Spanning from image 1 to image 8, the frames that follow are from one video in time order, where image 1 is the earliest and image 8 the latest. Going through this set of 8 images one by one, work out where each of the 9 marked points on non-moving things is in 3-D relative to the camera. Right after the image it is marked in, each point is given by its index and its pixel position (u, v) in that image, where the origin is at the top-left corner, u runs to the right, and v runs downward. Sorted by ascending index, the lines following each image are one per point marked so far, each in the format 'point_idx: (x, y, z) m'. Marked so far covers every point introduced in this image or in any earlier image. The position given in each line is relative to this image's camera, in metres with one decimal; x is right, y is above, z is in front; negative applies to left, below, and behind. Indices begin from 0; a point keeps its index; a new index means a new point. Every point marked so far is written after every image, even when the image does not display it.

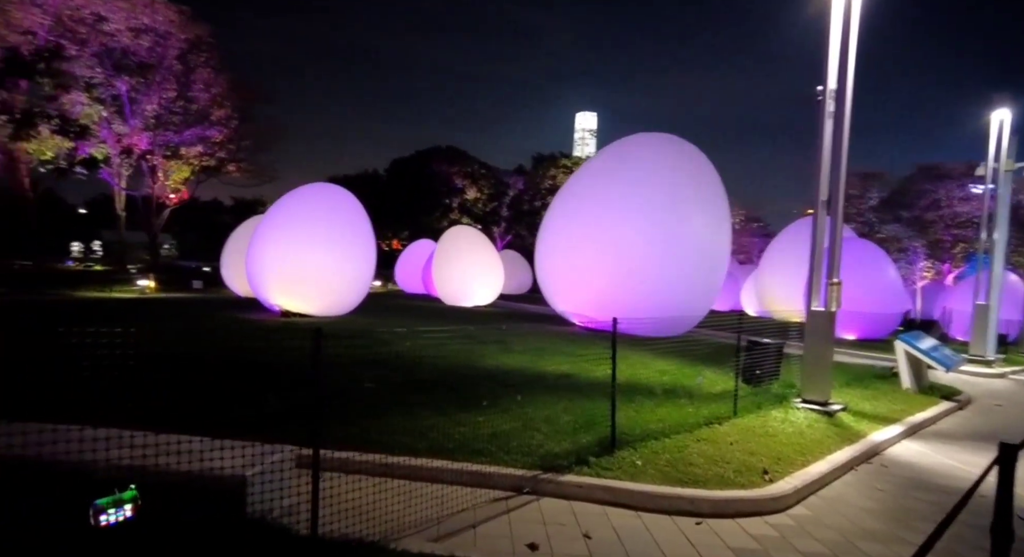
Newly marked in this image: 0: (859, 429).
0: (+3.7, -1.6, +7.5) m
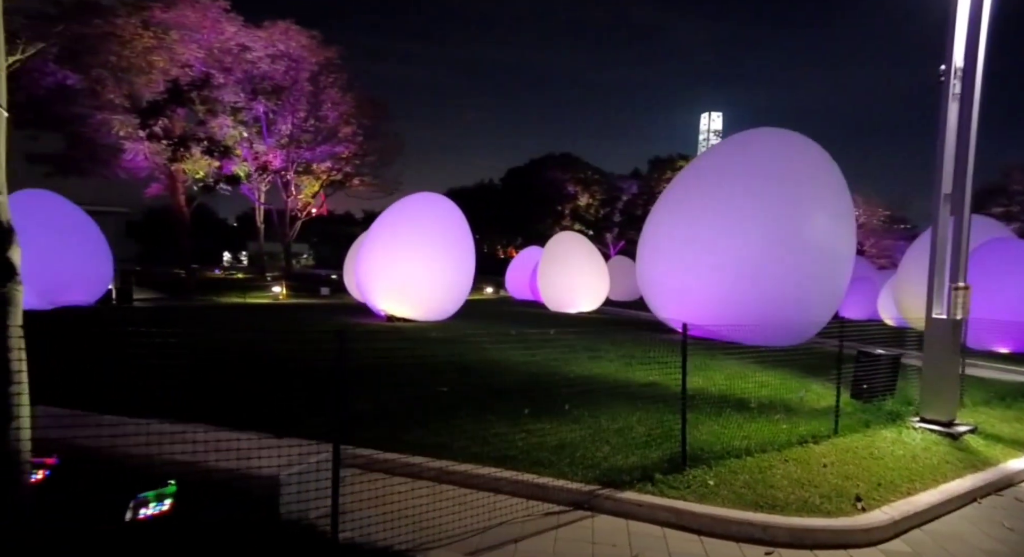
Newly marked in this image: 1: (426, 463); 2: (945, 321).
0: (+4.5, -1.7, +6.5) m
1: (-0.6, -1.4, +5.1) m
2: (+4.4, -0.4, +7.2) m
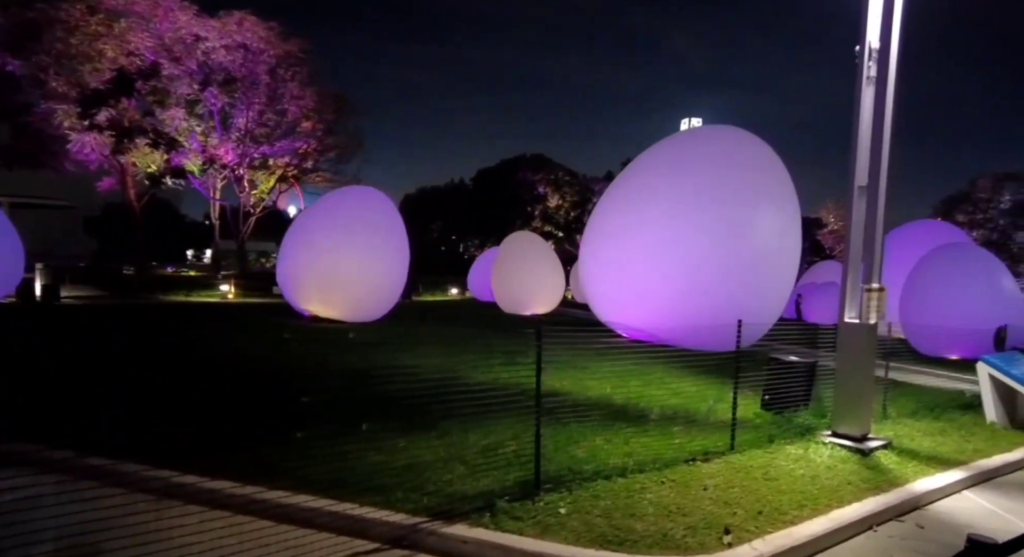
0: (+3.3, -1.7, +6.0) m
1: (-1.7, -1.4, +4.4) m
2: (+3.2, -0.4, +6.6) m
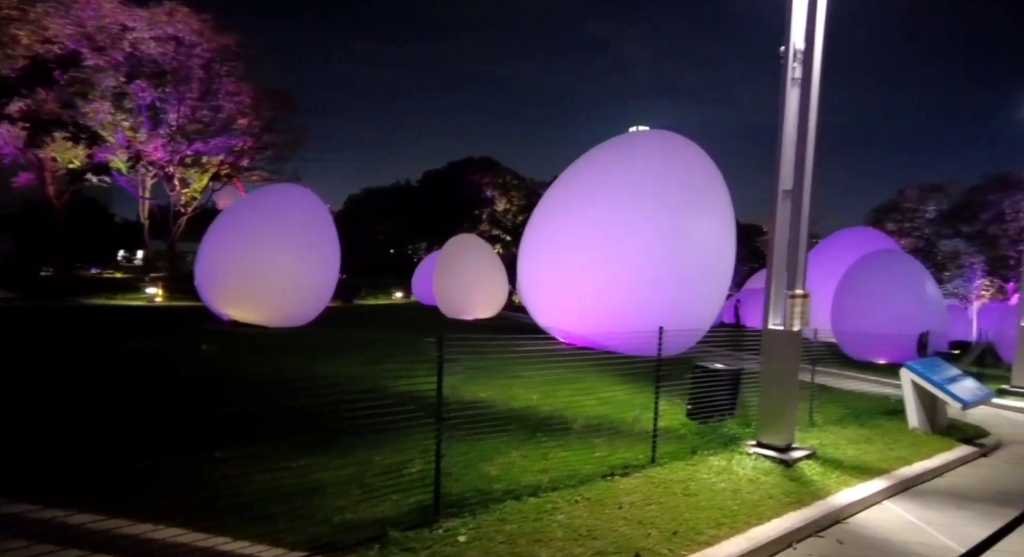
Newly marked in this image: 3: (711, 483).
0: (+2.6, -1.7, +5.8) m
1: (-2.3, -1.4, +3.9) m
2: (+2.5, -0.5, +6.5) m
3: (+1.6, -1.6, +5.5) m
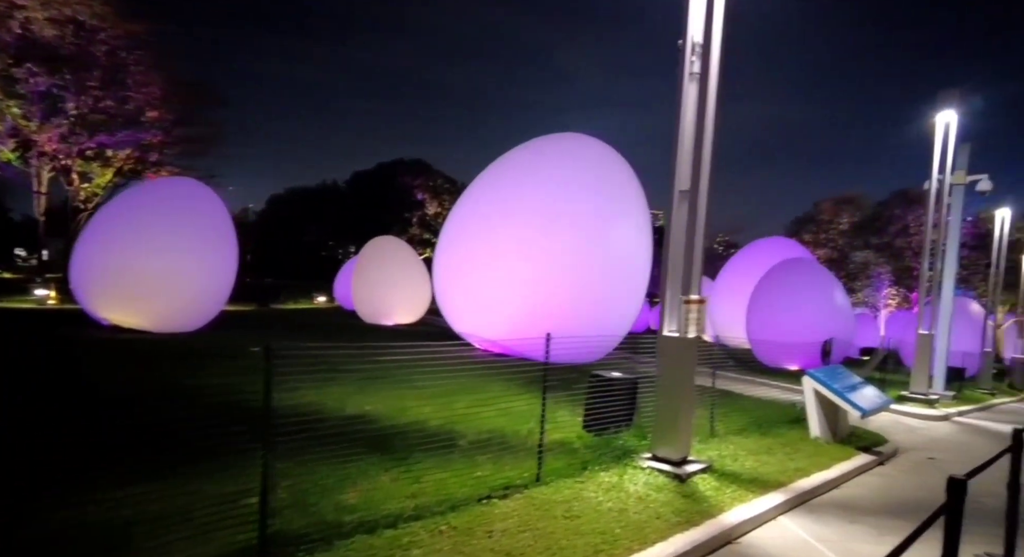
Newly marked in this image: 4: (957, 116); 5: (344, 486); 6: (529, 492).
0: (+1.6, -1.8, +5.5) m
1: (-3.1, -1.3, +3.1) m
2: (+1.4, -0.5, +6.1) m
3: (+0.6, -1.6, +5.1) m
4: (+8.3, +3.0, +13.0) m
5: (-1.1, -1.4, +4.6) m
6: (+0.1, -1.5, +5.0) m
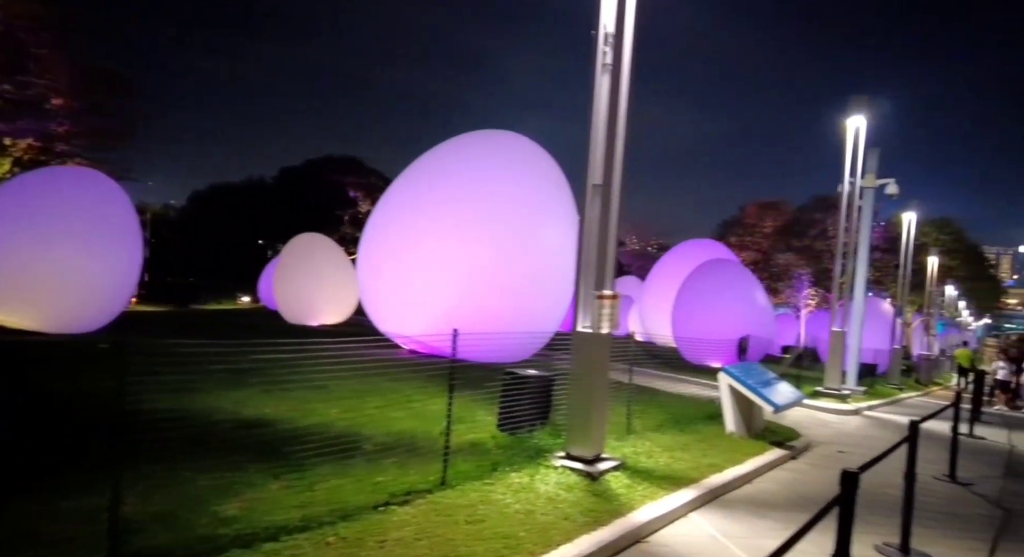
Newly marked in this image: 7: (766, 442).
0: (+0.9, -1.7, +5.4) m
1: (-3.6, -1.3, +2.6) m
2: (+0.7, -0.5, +6.0) m
3: (0.0, -1.6, +4.9) m
4: (+6.8, +3.1, +13.4) m
5: (-1.8, -1.3, +4.3) m
6: (-0.5, -1.5, +4.8) m
7: (+3.2, -2.1, +8.7) m
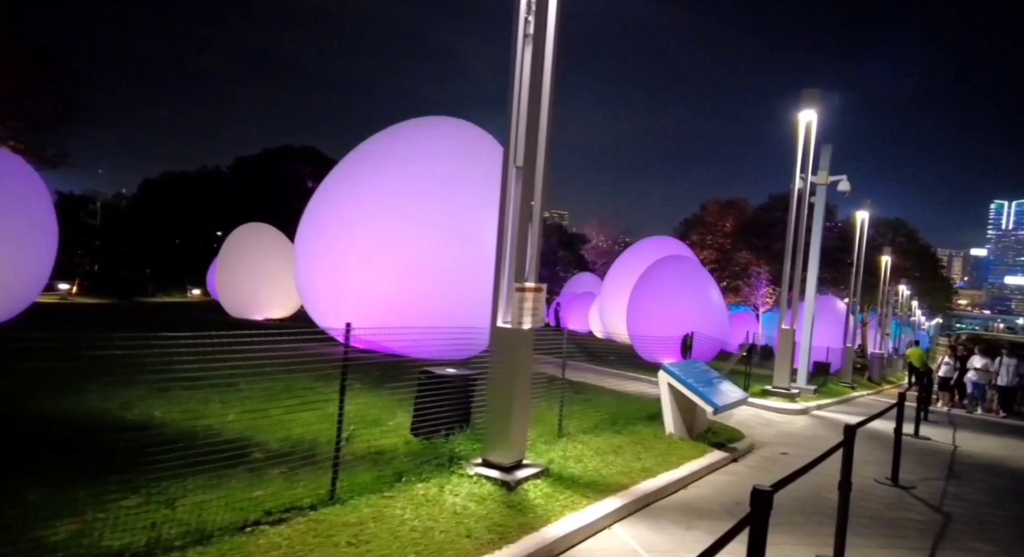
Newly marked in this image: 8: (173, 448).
0: (+0.2, -1.7, +5.0) m
1: (-4.1, -1.2, +1.9) m
2: (0.0, -0.4, +5.5) m
3: (-0.7, -1.5, +4.4) m
4: (+5.8, +3.1, +13.2) m
5: (-2.4, -1.2, +3.7) m
6: (-1.2, -1.4, +4.2) m
7: (+2.3, -2.0, +8.4) m
8: (-2.5, -1.2, +5.1) m
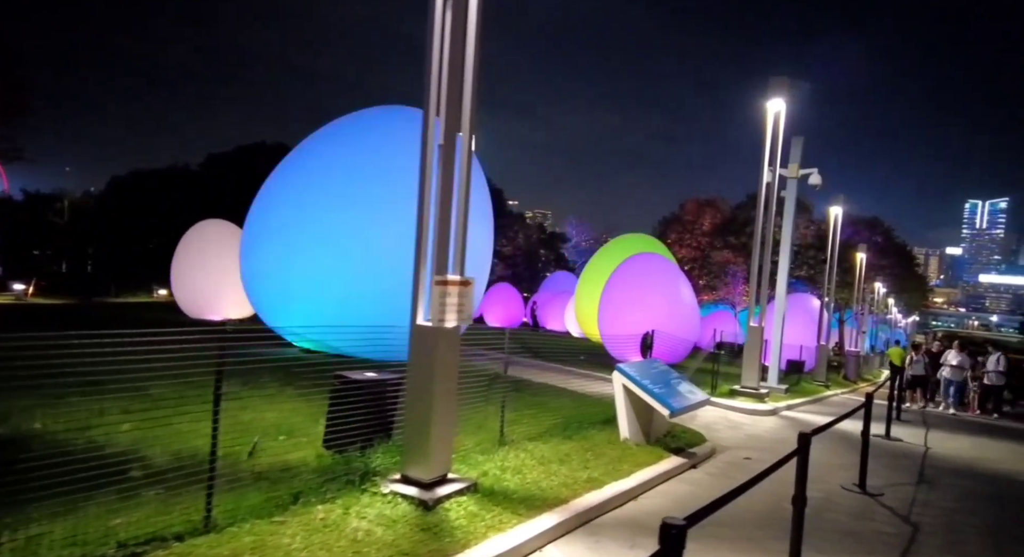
0: (-0.3, -1.6, +4.4) m
1: (-4.6, -1.2, +1.2) m
2: (-0.6, -0.4, +4.9) m
3: (-1.2, -1.5, +3.8) m
4: (+5.0, +3.2, +12.8) m
5: (-2.9, -1.2, +3.1) m
6: (-1.7, -1.4, +3.6) m
7: (+1.7, -1.9, +7.9) m
8: (-3.1, -1.2, +4.4) m
